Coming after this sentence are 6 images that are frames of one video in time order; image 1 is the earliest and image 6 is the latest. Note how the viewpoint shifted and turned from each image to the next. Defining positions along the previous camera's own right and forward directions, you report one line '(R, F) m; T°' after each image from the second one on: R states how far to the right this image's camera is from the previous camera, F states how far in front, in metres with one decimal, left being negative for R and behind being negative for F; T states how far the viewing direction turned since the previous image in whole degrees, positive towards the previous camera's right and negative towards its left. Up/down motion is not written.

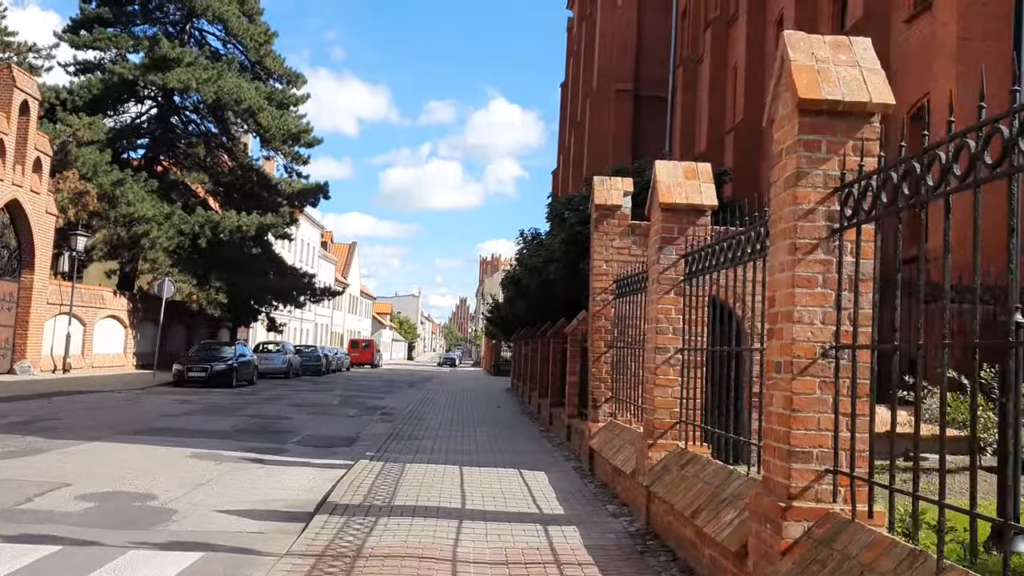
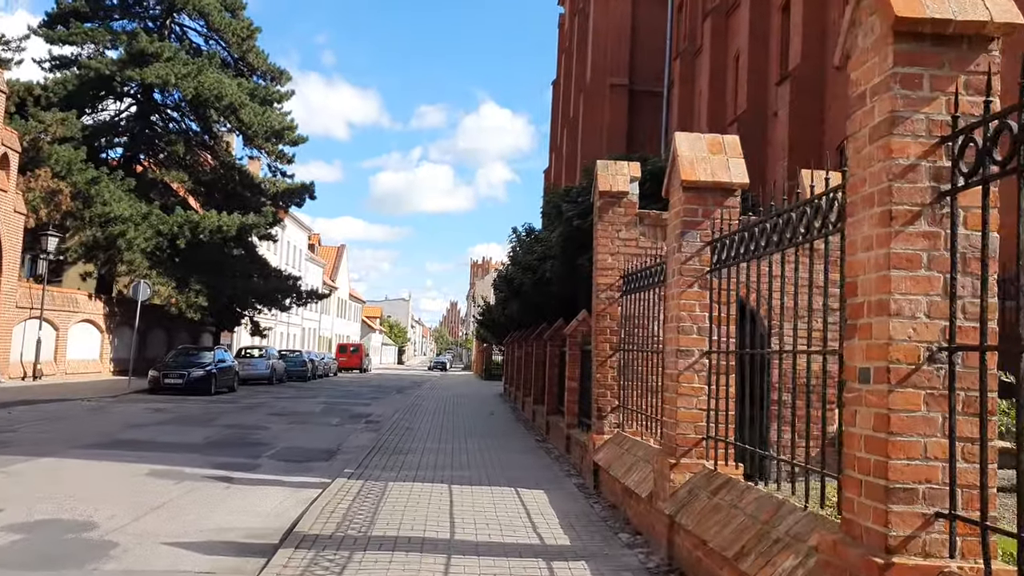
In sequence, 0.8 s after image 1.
(0.0, +1.2) m; +1°
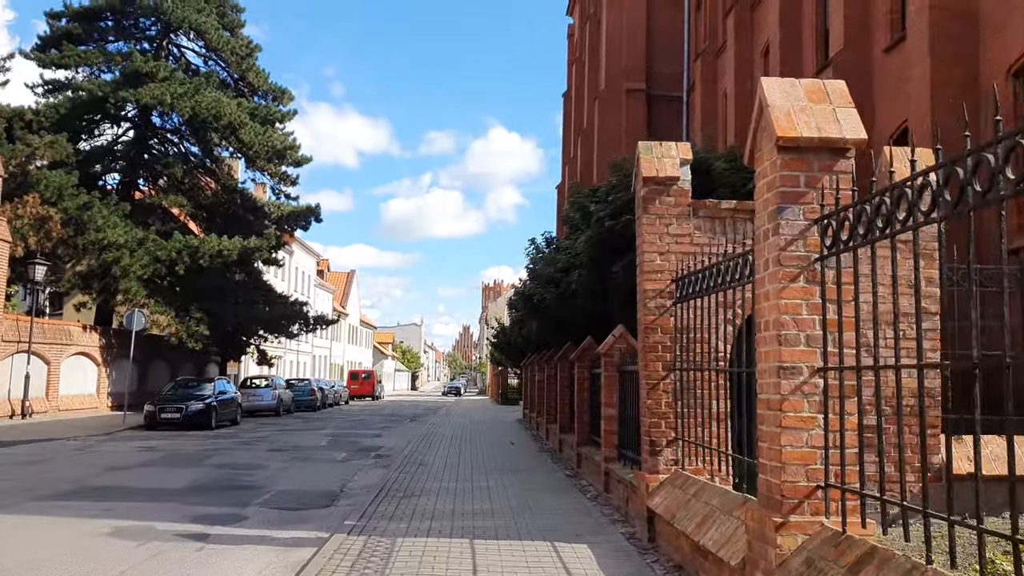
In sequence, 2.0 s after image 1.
(-0.1, +1.8) m; -1°
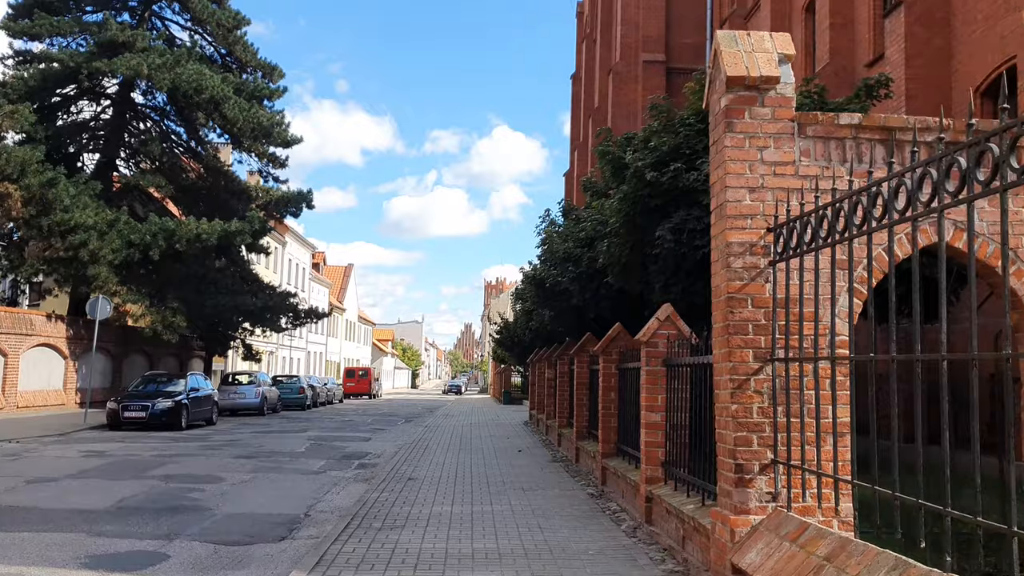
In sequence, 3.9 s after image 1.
(-0.1, +2.7) m; 0°
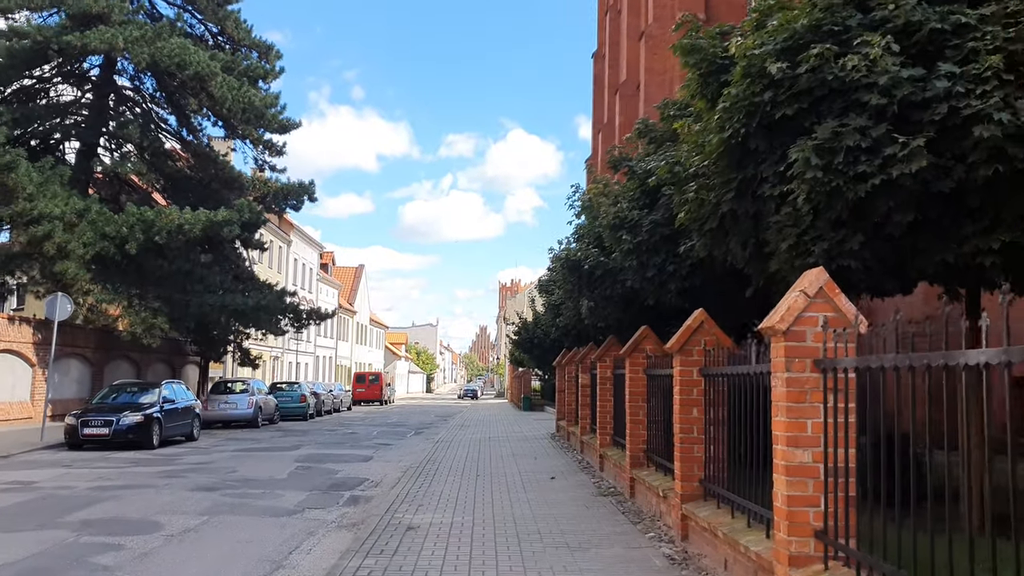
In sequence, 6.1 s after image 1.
(-0.2, +3.4) m; -1°
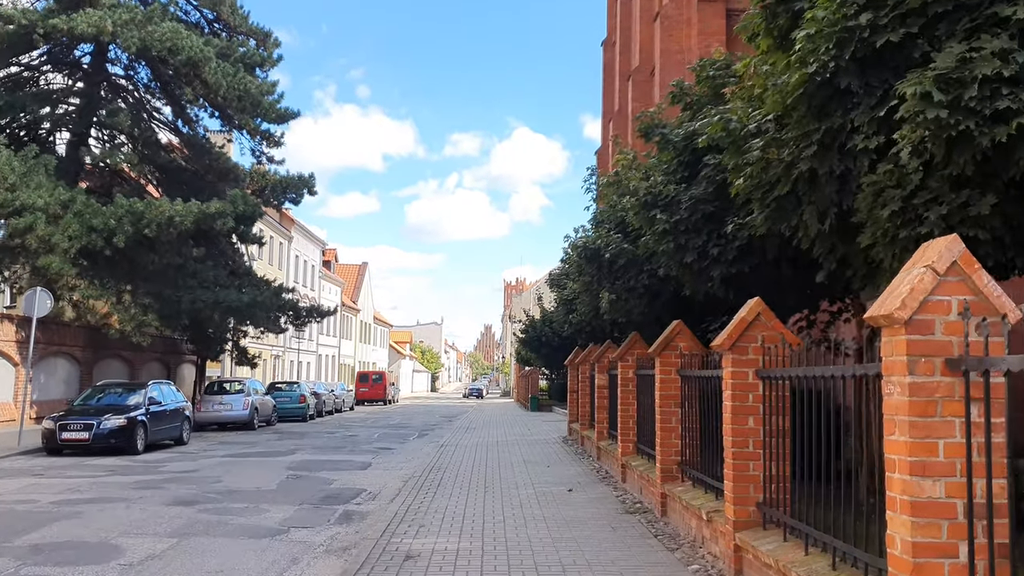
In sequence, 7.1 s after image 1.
(-0.1, +1.3) m; 0°
